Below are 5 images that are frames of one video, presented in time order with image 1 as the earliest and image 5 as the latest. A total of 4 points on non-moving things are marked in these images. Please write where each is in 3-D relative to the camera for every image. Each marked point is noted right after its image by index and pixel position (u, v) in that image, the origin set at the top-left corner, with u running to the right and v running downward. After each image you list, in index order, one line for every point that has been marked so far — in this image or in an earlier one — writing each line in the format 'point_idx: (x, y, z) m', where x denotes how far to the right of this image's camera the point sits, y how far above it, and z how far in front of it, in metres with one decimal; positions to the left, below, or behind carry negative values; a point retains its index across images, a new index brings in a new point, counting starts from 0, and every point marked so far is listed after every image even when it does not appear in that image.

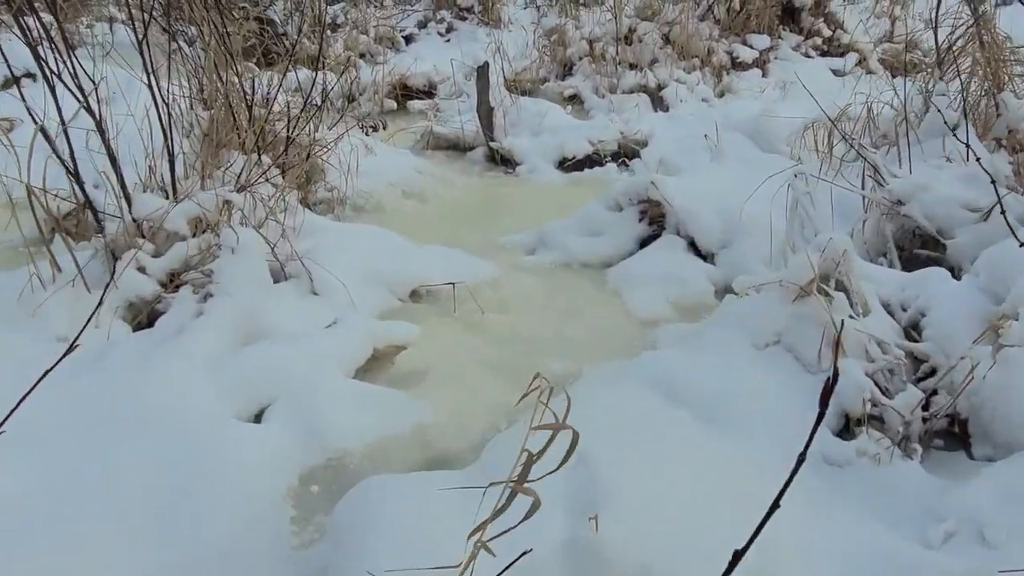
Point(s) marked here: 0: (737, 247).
0: (+0.7, +0.1, +3.0) m
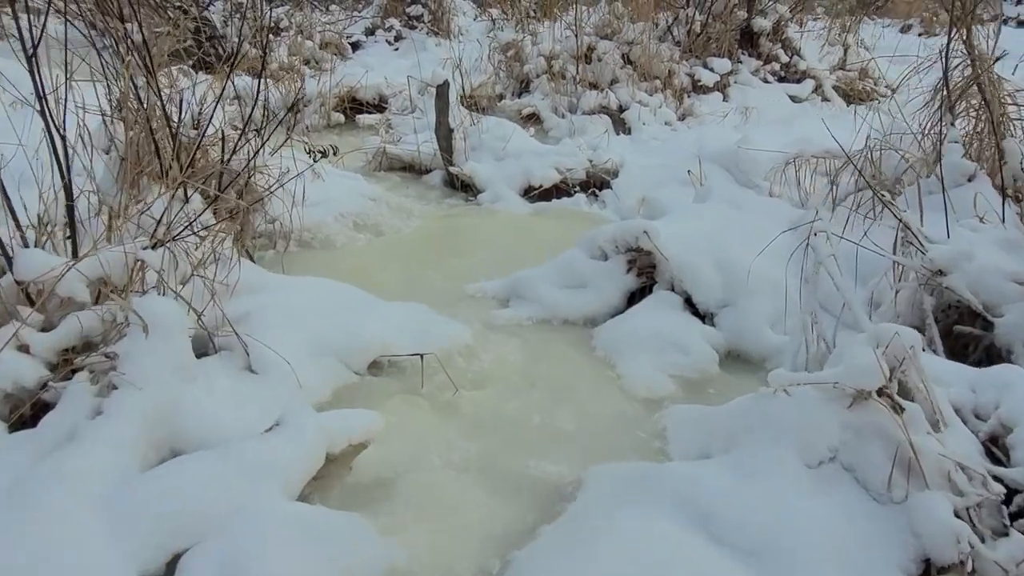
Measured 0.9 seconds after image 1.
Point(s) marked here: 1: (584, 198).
0: (+0.6, -0.1, +2.6) m
1: (+0.3, +0.4, +4.3) m
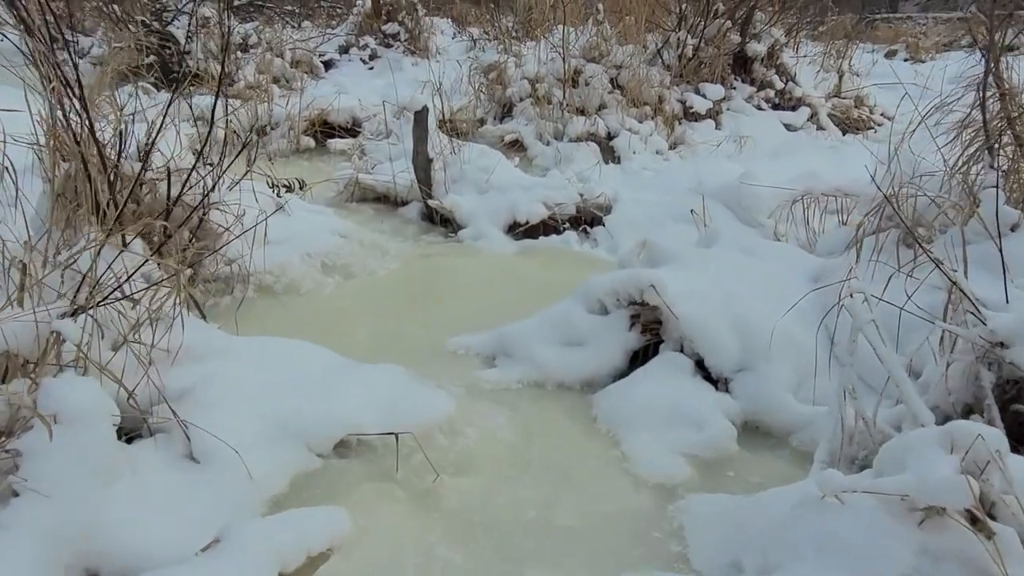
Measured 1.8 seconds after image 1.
0: (+0.6, -0.2, +2.3) m
1: (+0.3, +0.2, +4.0) m
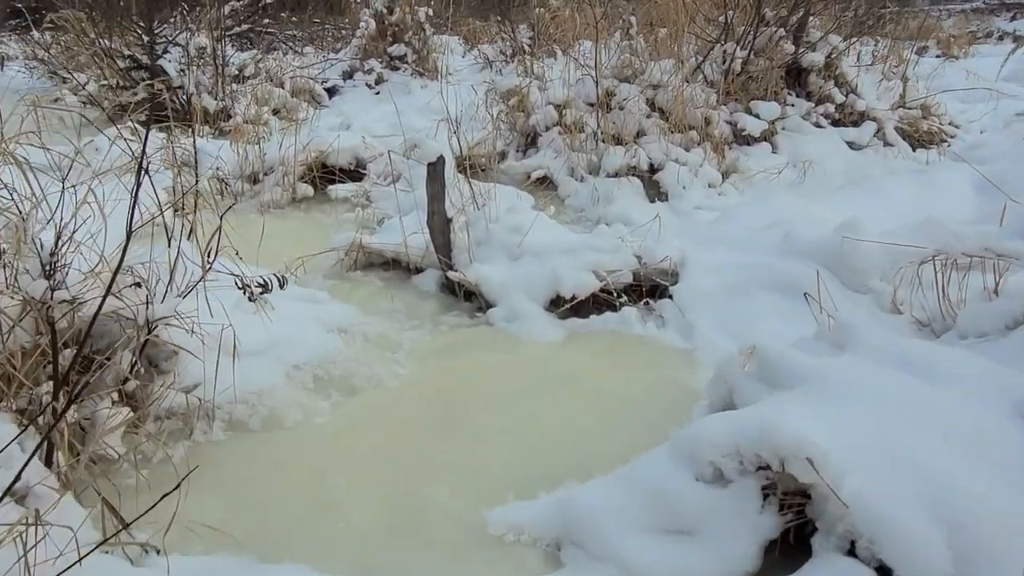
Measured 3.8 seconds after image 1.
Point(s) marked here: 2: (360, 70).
0: (+0.7, -0.5, +1.5) m
1: (+0.4, -0.1, +3.2) m
2: (-1.2, +1.7, +7.4) m
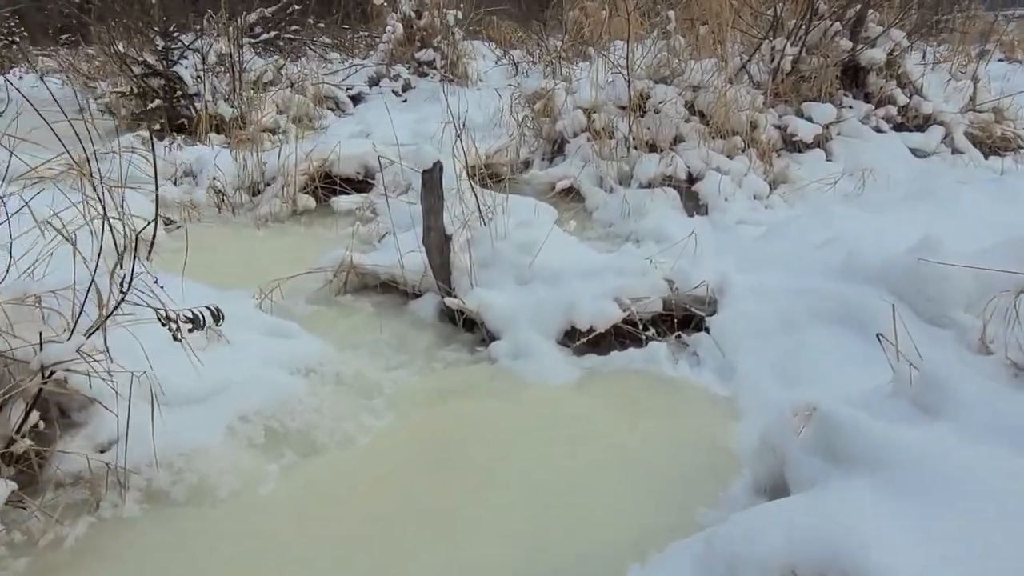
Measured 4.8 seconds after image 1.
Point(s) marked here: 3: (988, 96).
0: (+0.7, -0.5, +0.9) m
1: (+0.4, -0.2, +2.7) m
2: (-1.0, +1.5, +7.0) m
3: (+2.8, +1.1, +5.6) m
